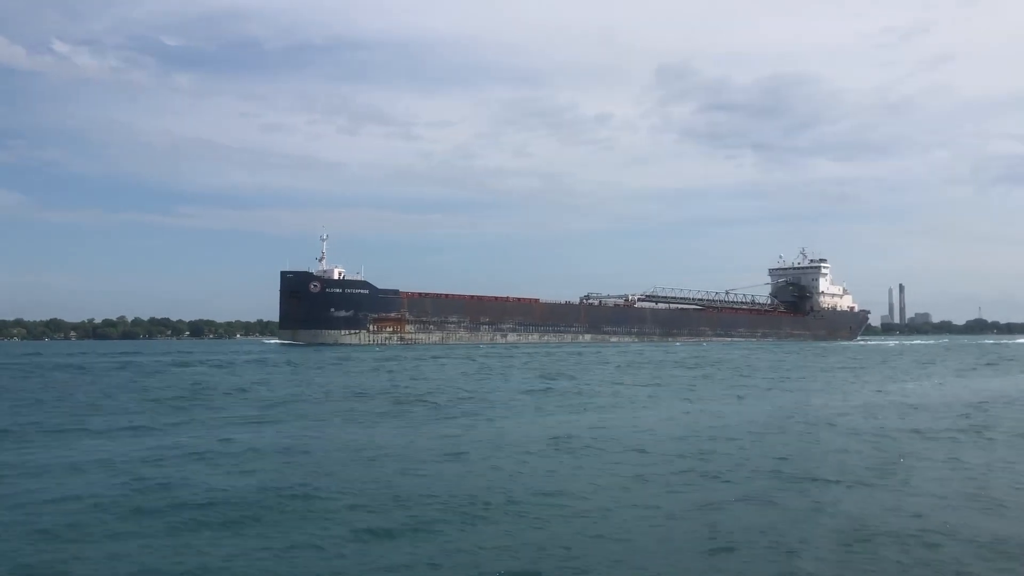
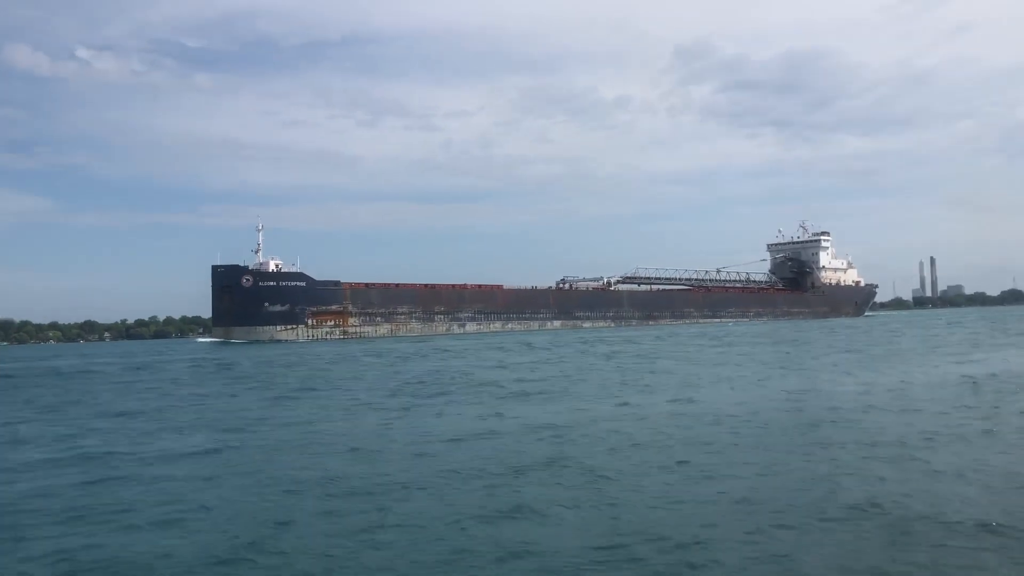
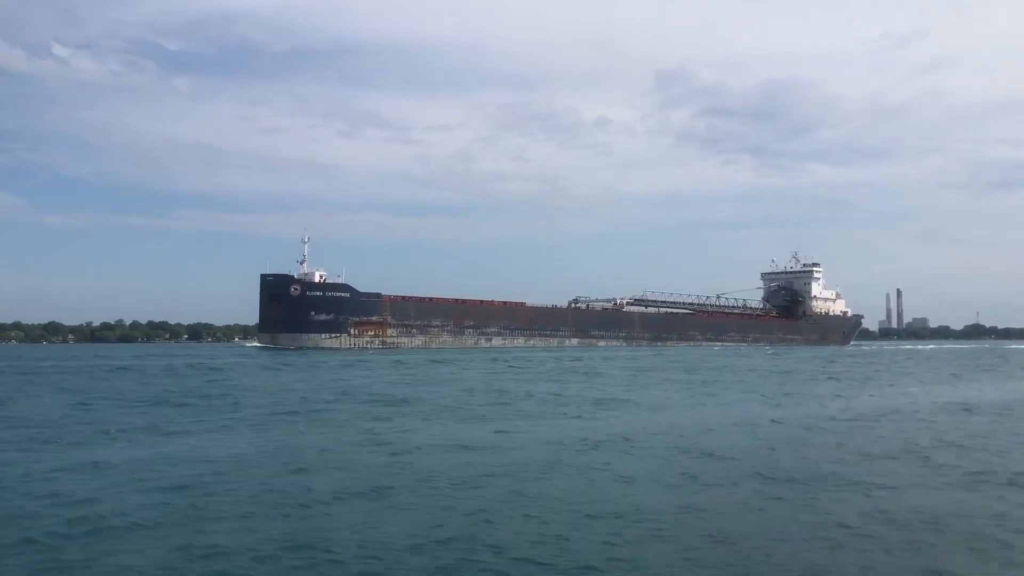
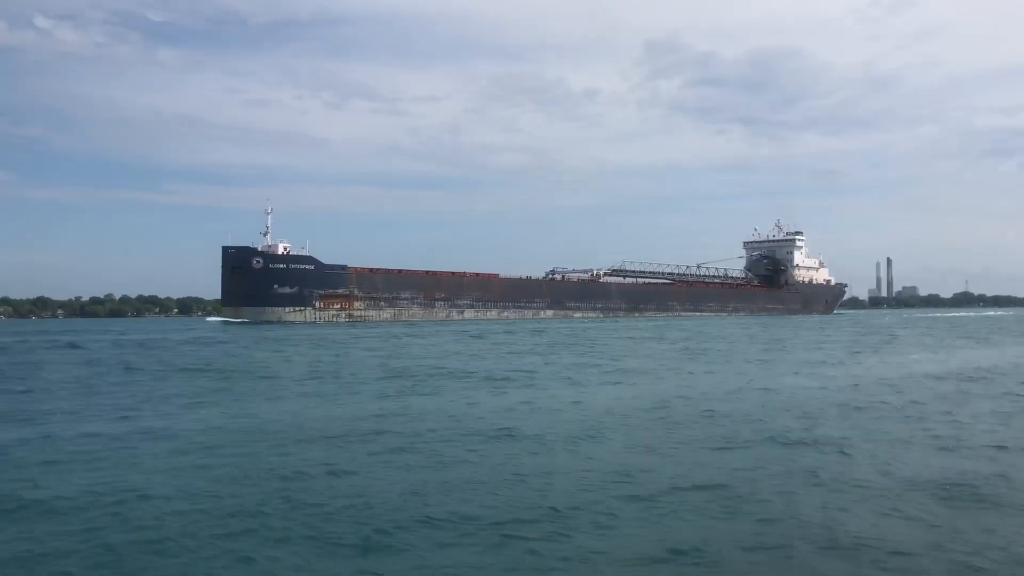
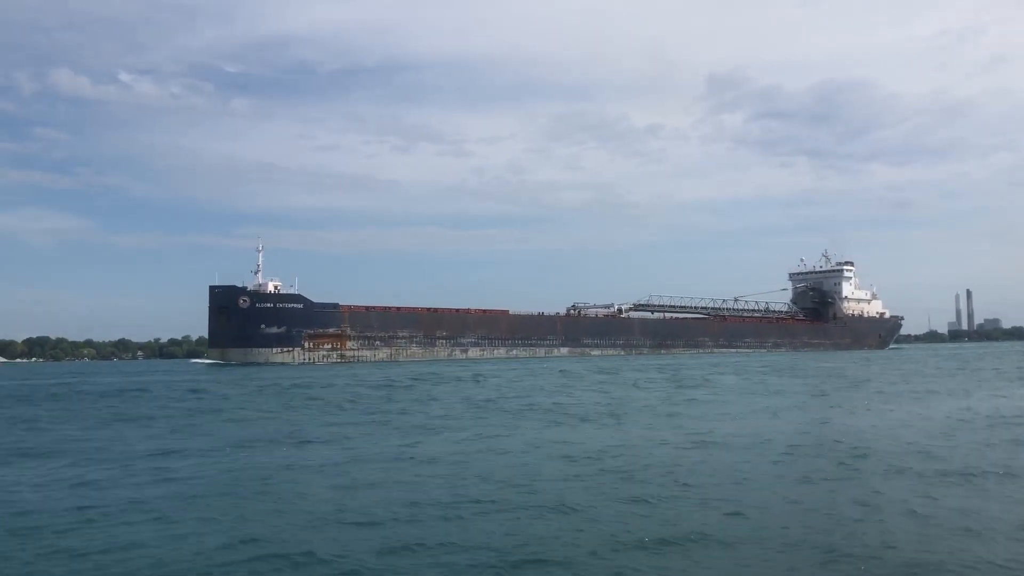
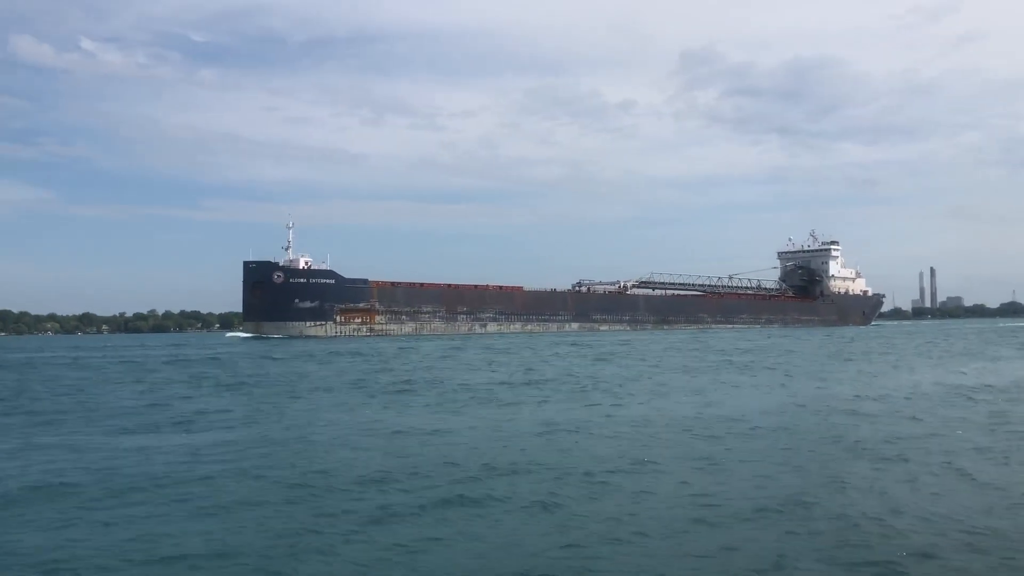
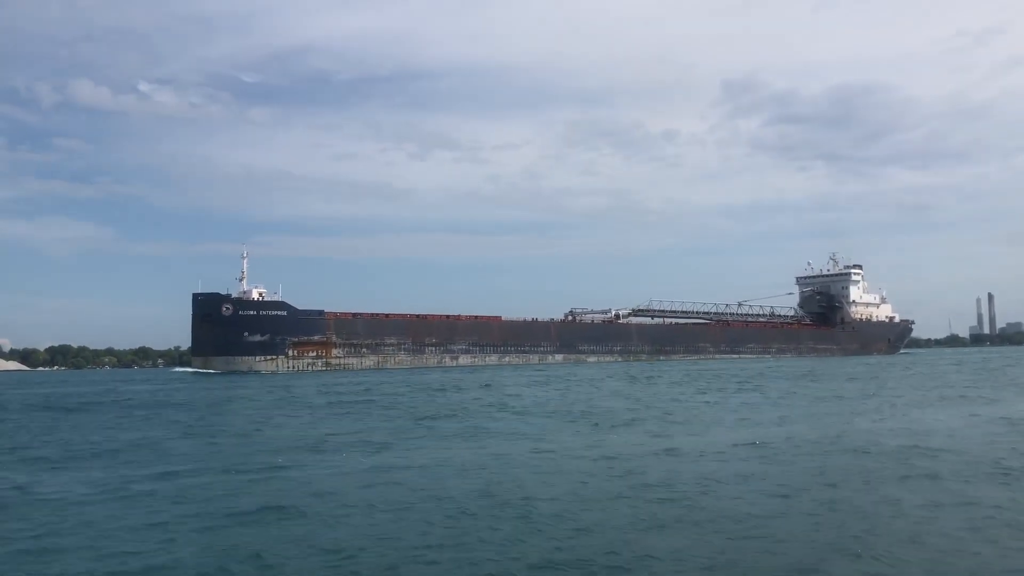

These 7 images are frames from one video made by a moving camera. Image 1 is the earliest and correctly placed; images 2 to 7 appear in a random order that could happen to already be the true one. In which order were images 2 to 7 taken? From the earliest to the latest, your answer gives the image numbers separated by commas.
3, 4, 6, 2, 5, 7
